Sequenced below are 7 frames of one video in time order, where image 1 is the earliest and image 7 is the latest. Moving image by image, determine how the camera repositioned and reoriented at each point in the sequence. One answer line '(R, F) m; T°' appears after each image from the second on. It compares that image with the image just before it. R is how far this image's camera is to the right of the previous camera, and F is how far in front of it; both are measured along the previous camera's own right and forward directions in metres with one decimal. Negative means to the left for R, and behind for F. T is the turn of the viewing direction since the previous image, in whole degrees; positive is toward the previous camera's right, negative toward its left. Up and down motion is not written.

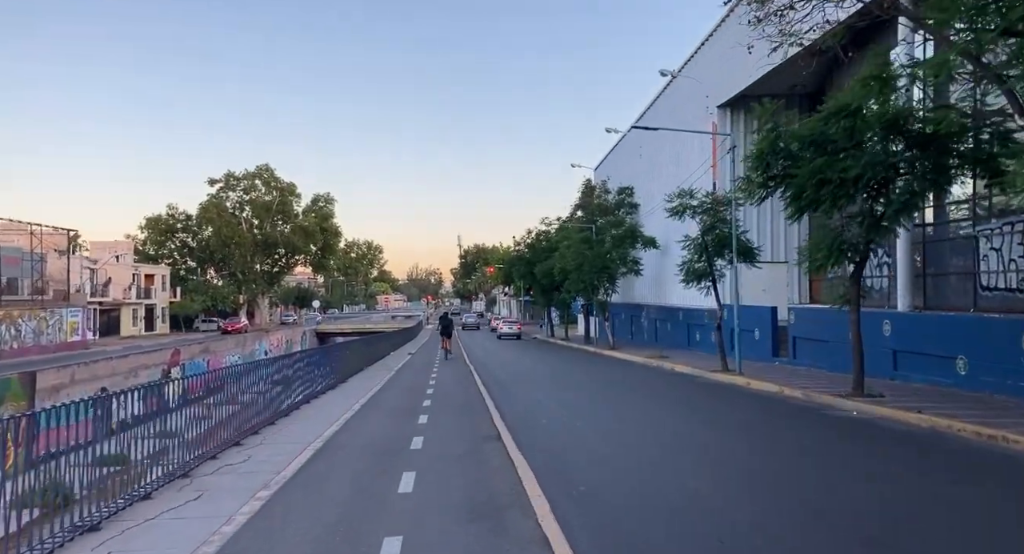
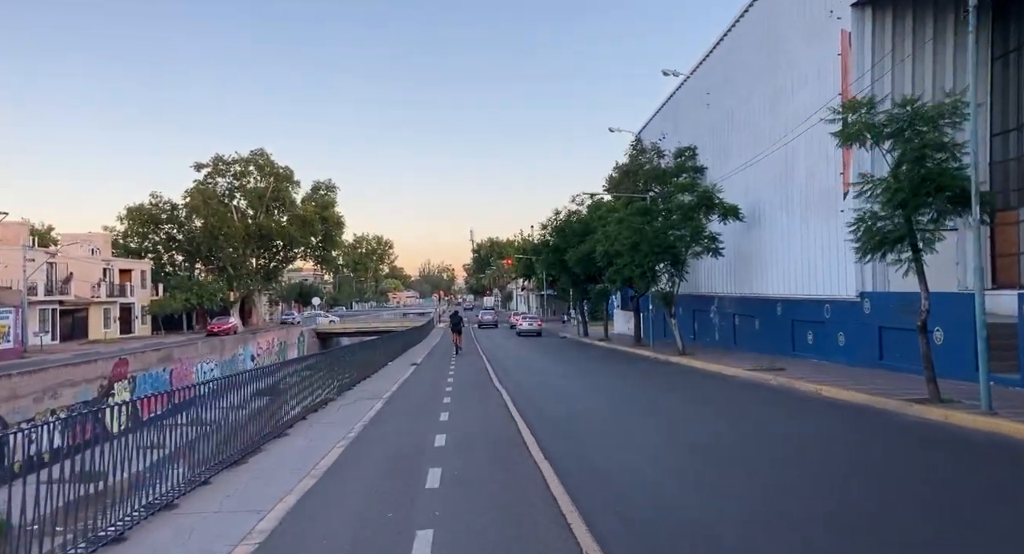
(-0.8, +7.8) m; -1°
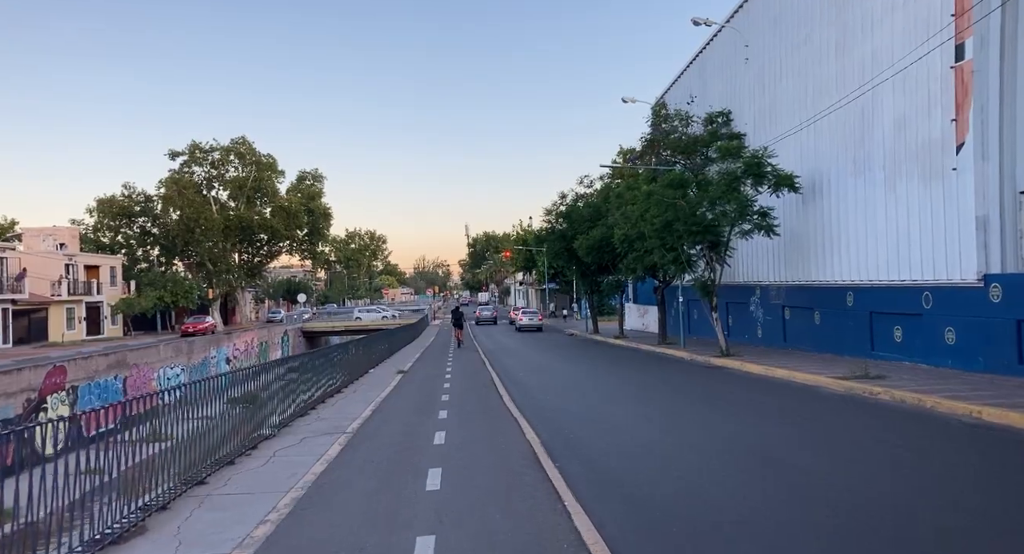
(-0.4, +4.3) m; 0°
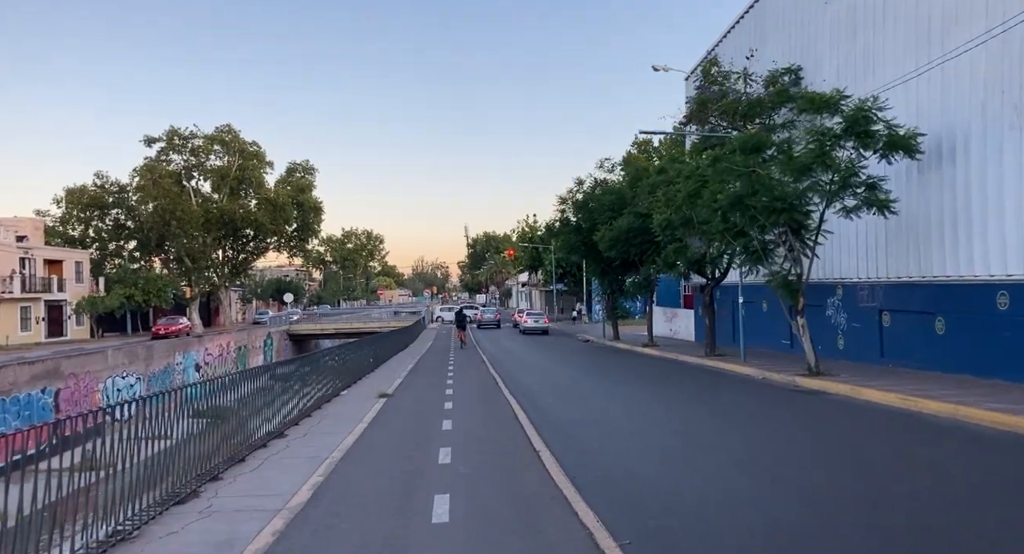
(-0.5, +5.0) m; 0°
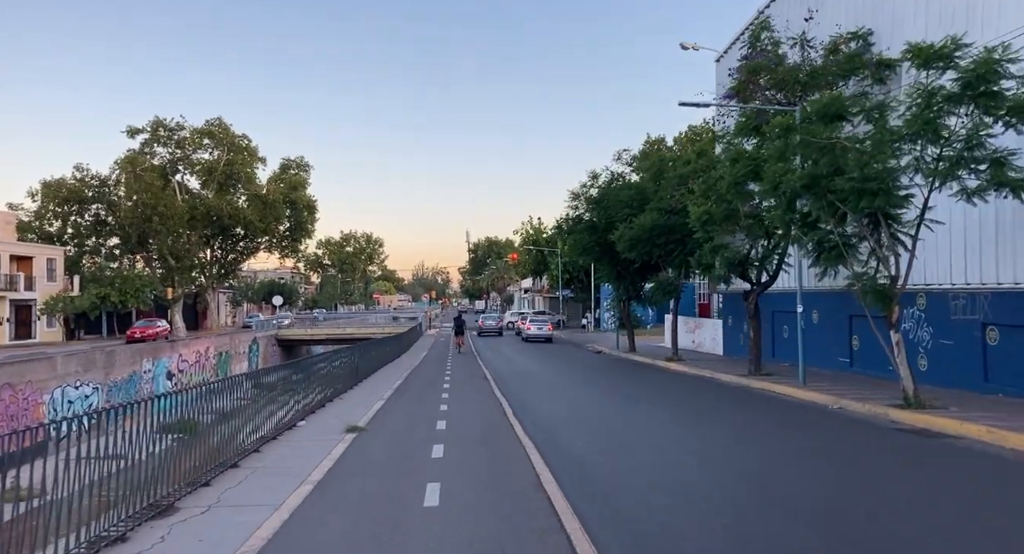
(-0.2, +3.5) m; 0°
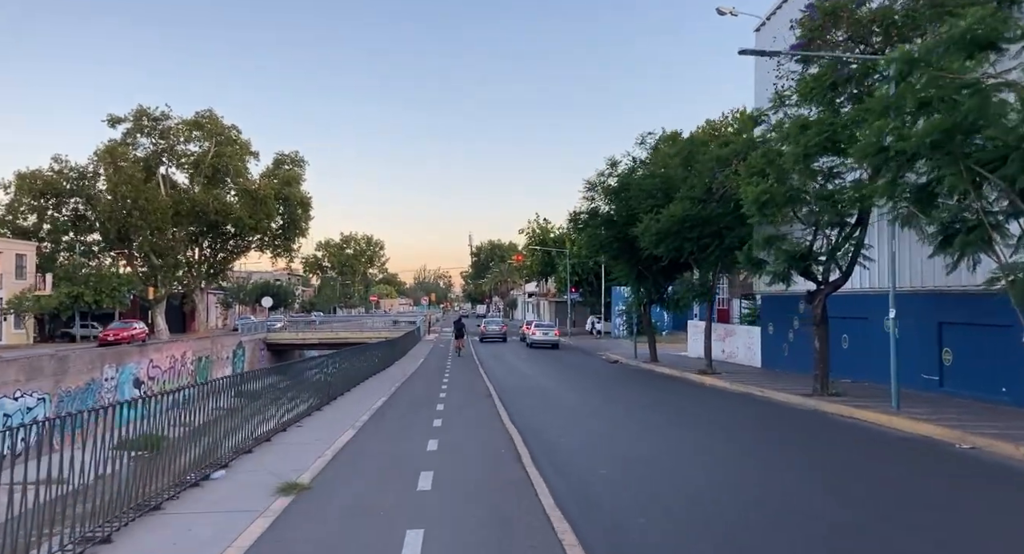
(-0.2, +3.6) m; 0°
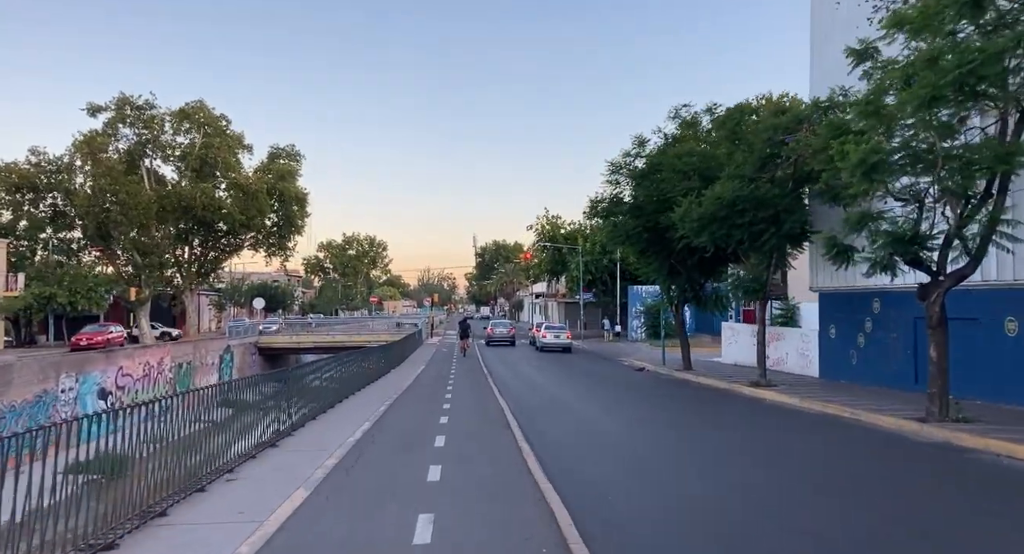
(-0.3, +3.6) m; 0°
